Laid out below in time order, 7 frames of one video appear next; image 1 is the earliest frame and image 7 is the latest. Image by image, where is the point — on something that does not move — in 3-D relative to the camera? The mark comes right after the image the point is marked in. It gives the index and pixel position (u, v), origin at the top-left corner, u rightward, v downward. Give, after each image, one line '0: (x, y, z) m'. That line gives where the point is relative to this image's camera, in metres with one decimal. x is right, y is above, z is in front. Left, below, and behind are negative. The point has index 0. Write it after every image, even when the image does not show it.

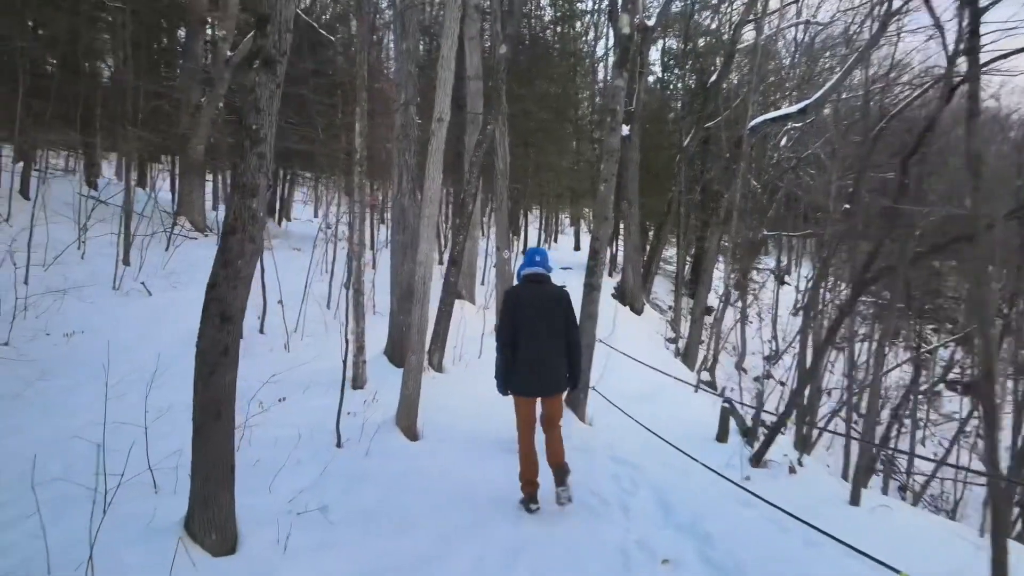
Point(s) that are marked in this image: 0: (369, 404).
0: (-1.3, -1.0, +6.5) m
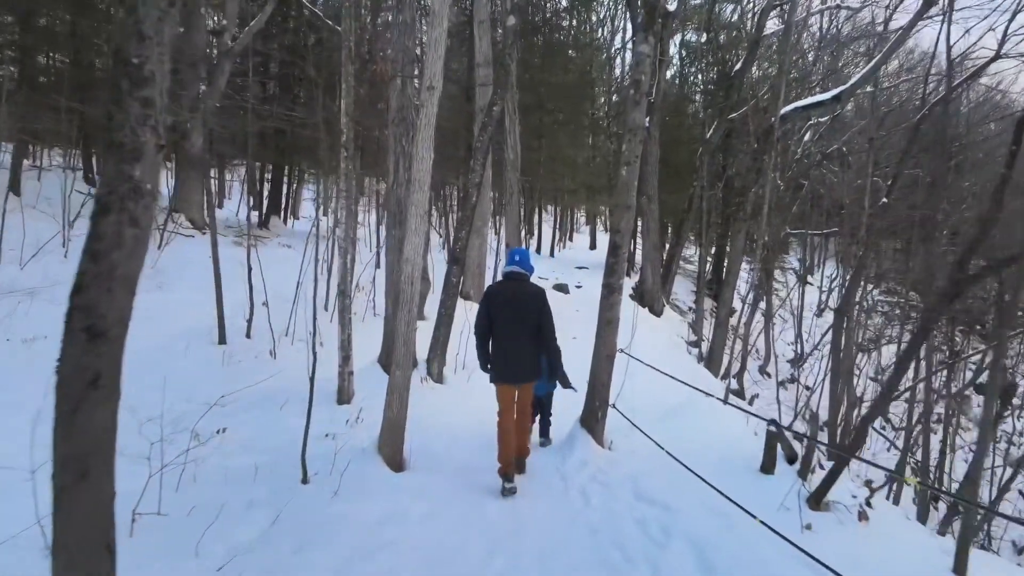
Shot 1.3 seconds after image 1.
0: (-1.2, -1.0, +5.6) m
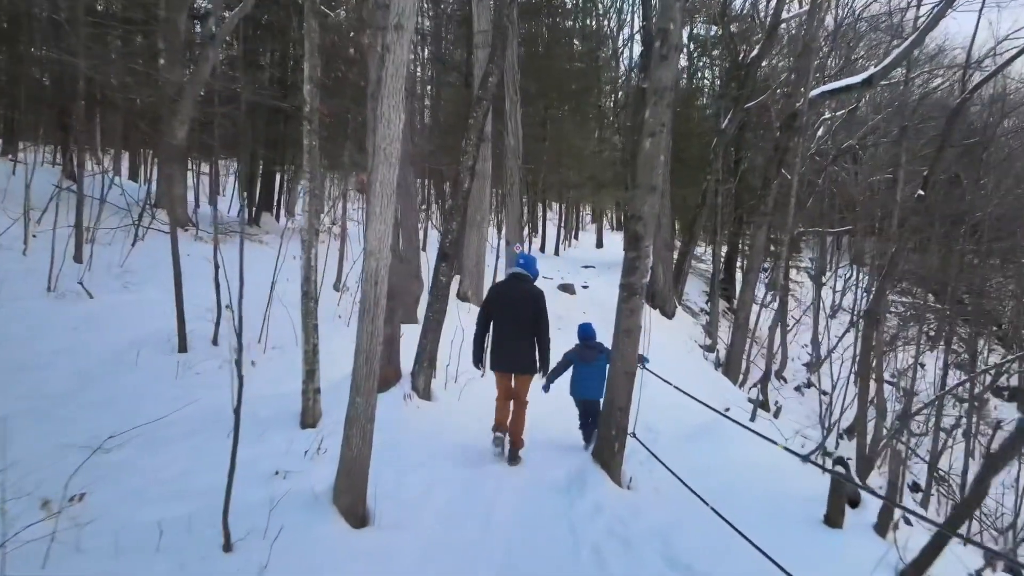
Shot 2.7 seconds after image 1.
0: (-1.2, -1.0, +4.5) m
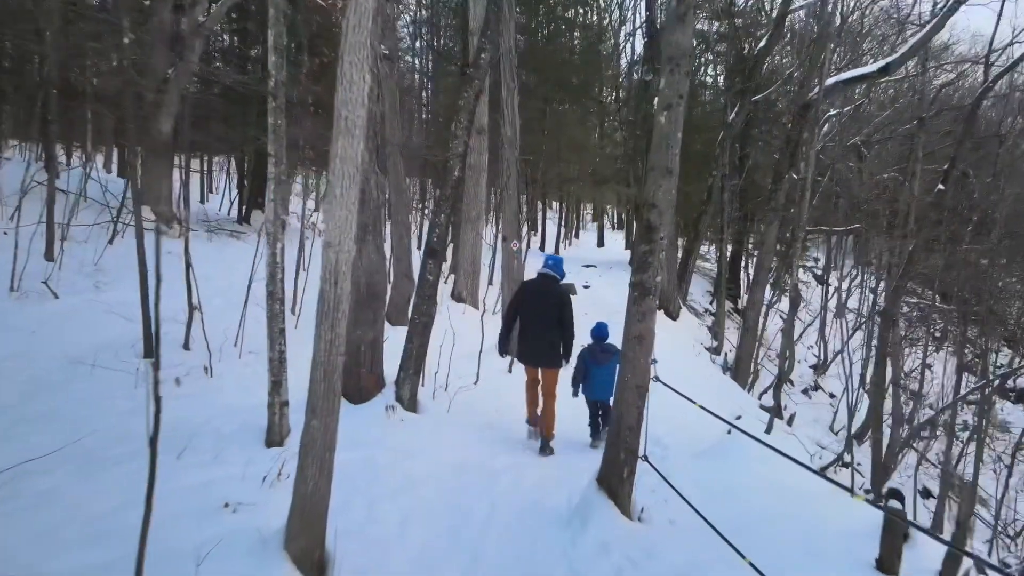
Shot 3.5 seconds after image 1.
0: (-1.3, -1.0, +3.9) m
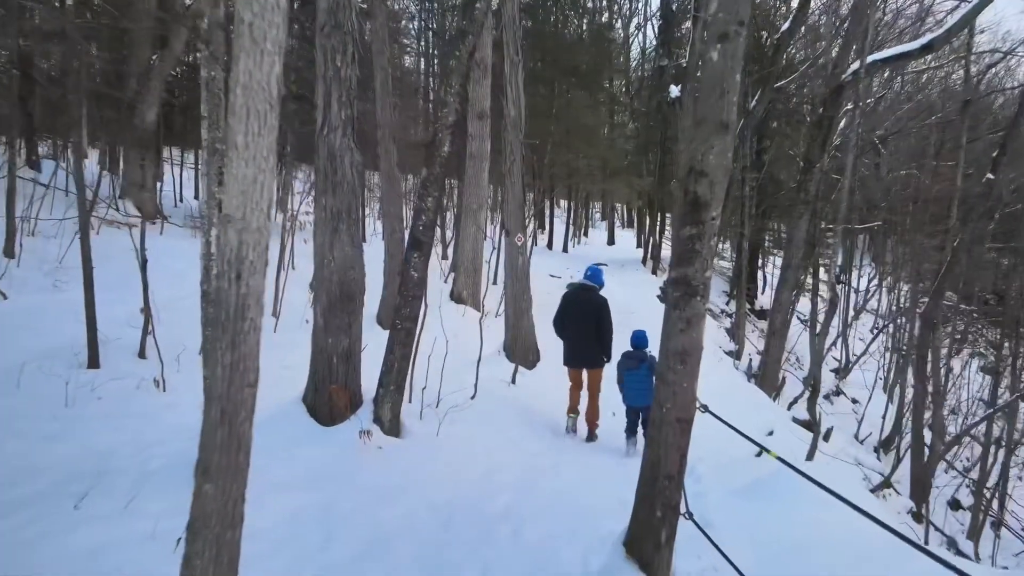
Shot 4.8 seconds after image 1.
0: (-1.3, -1.0, +2.9) m
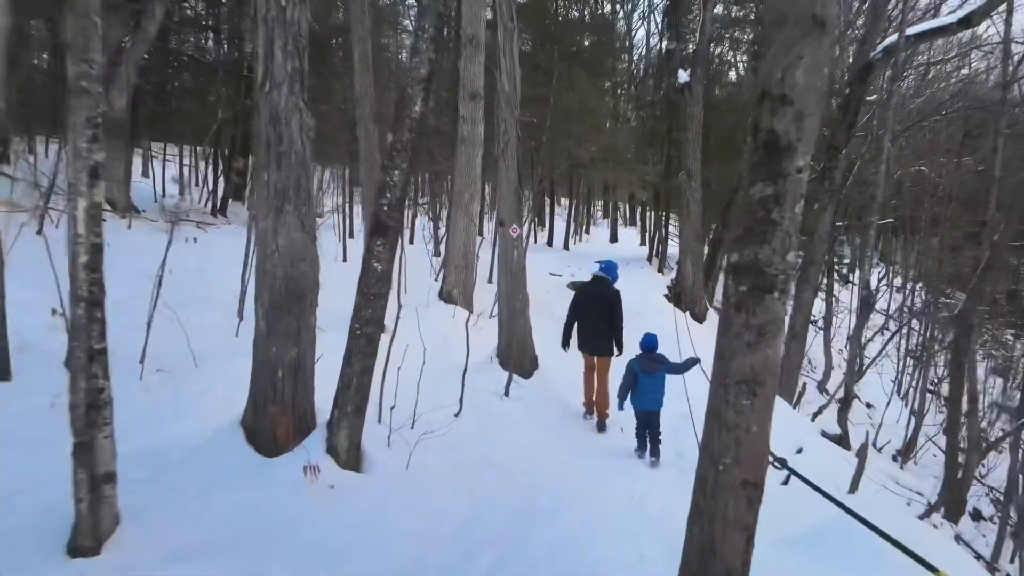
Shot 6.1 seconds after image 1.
0: (-1.3, -1.0, +1.9) m
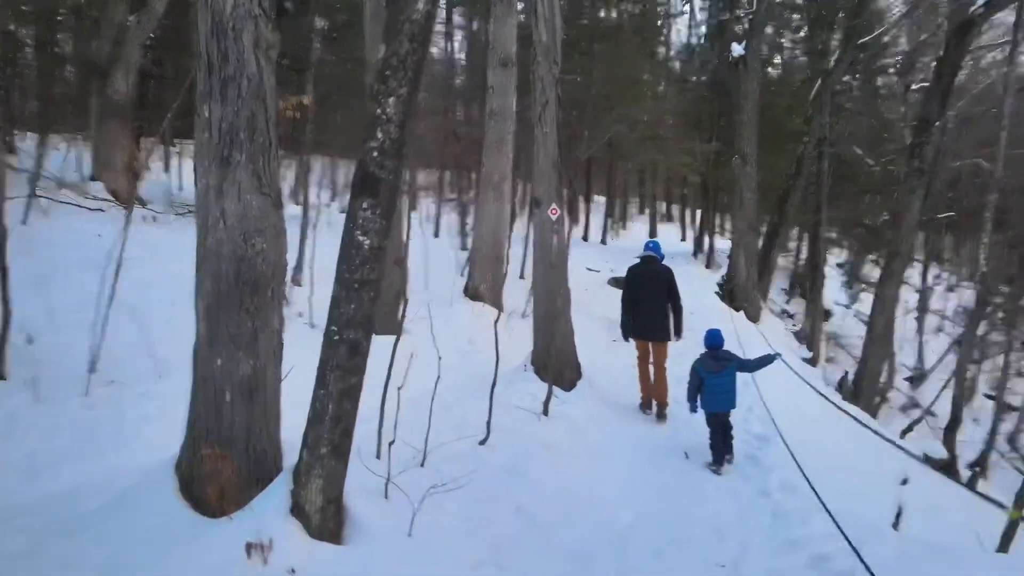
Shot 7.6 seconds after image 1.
0: (-1.2, -1.0, +0.7) m
